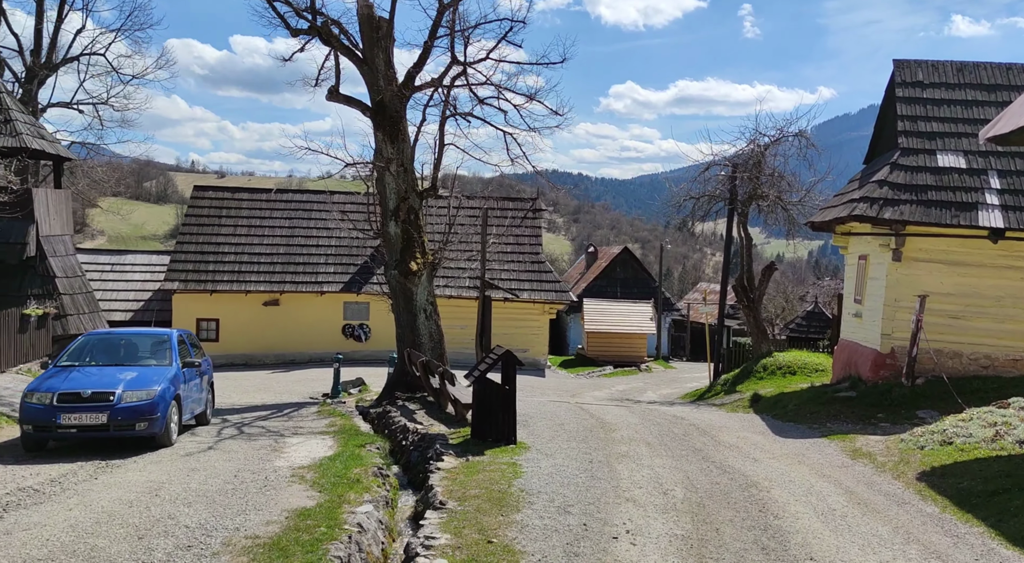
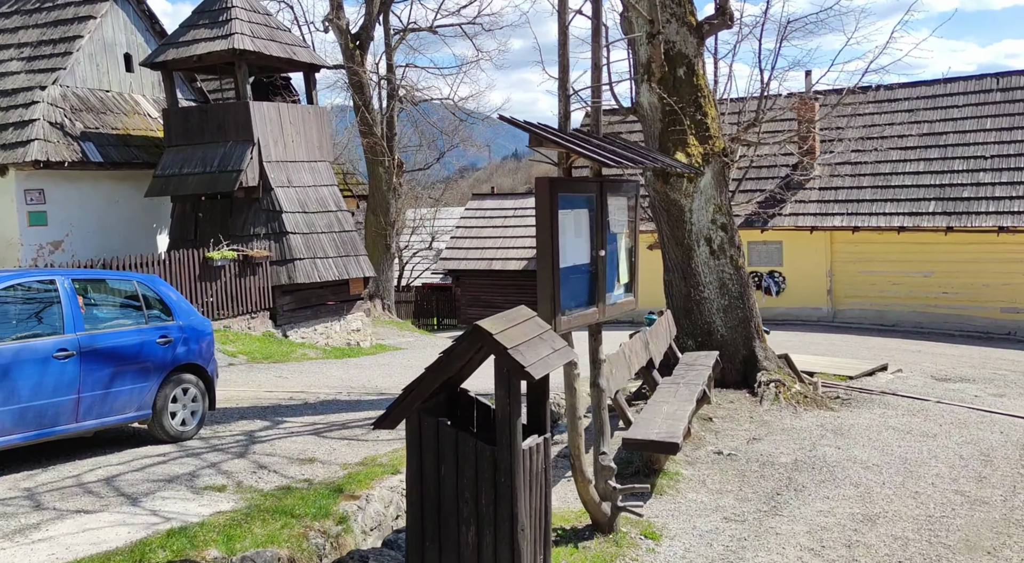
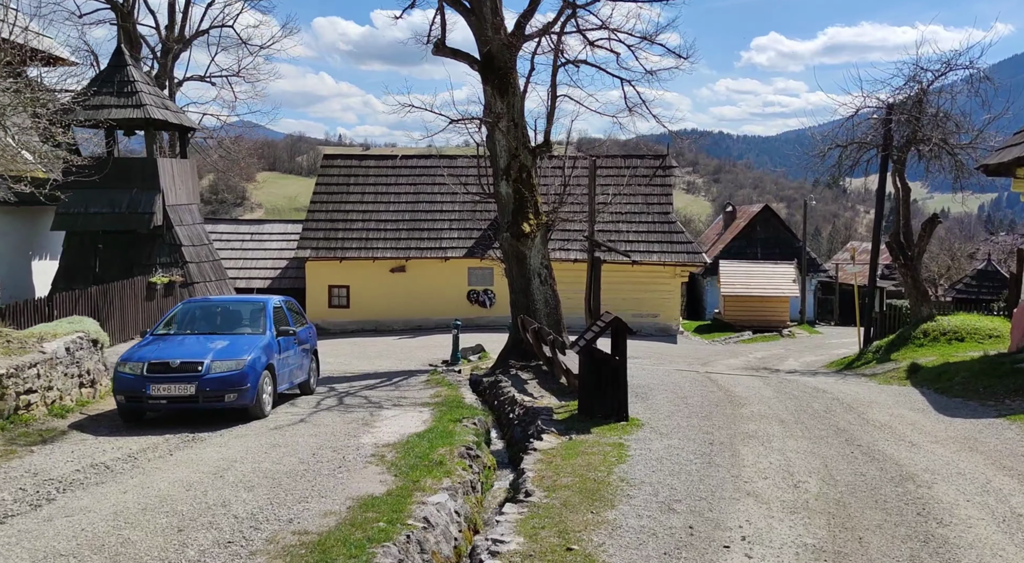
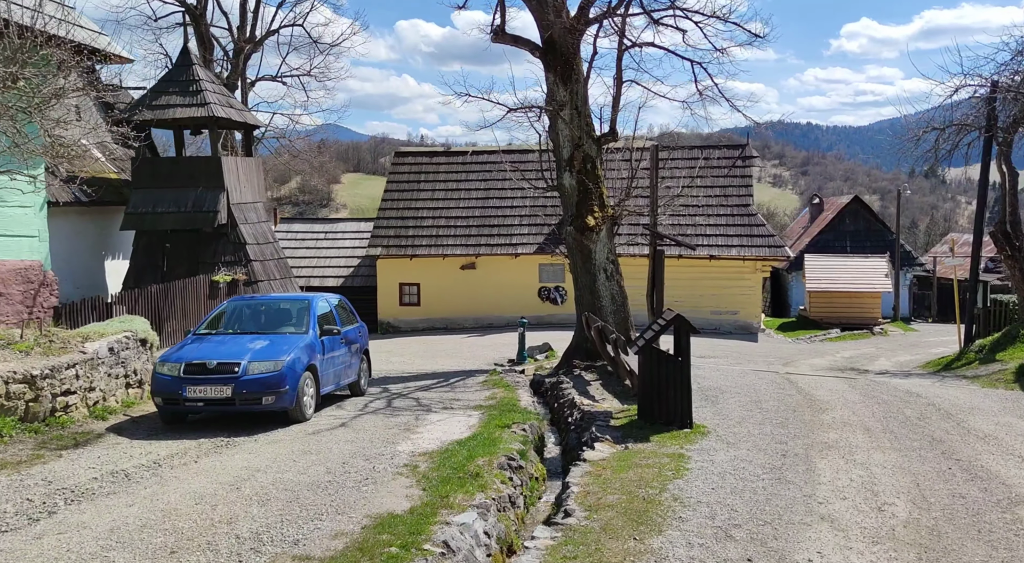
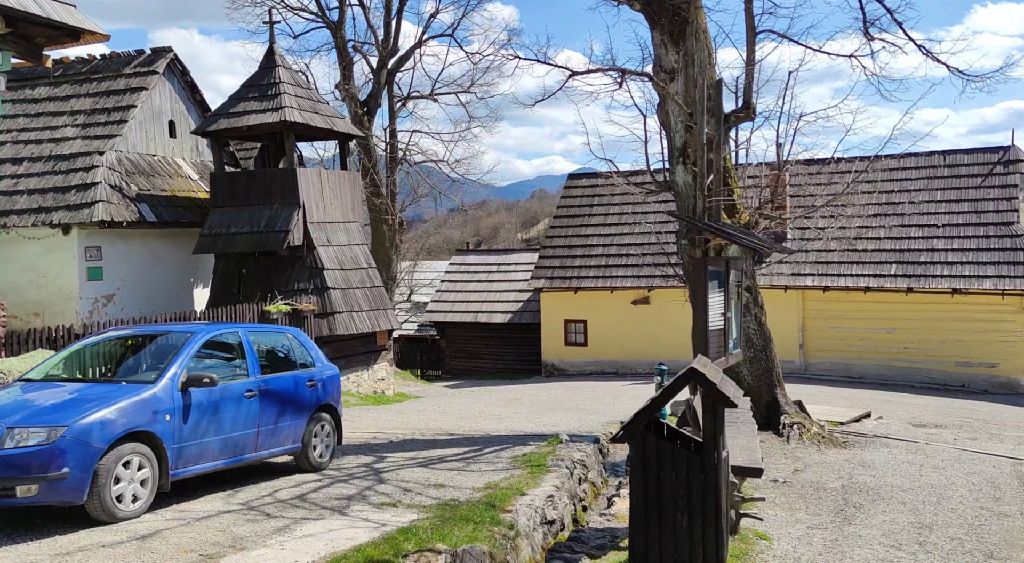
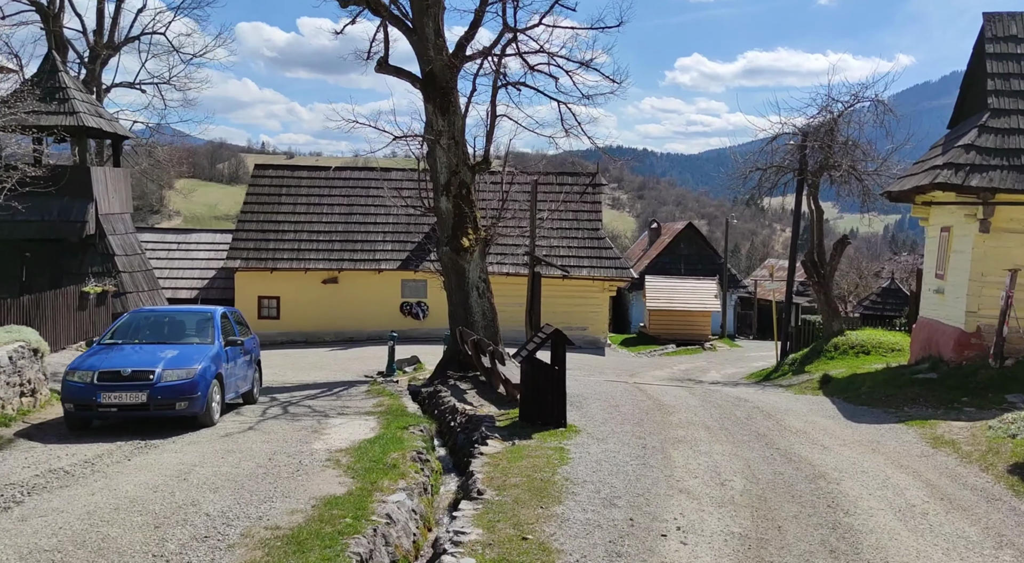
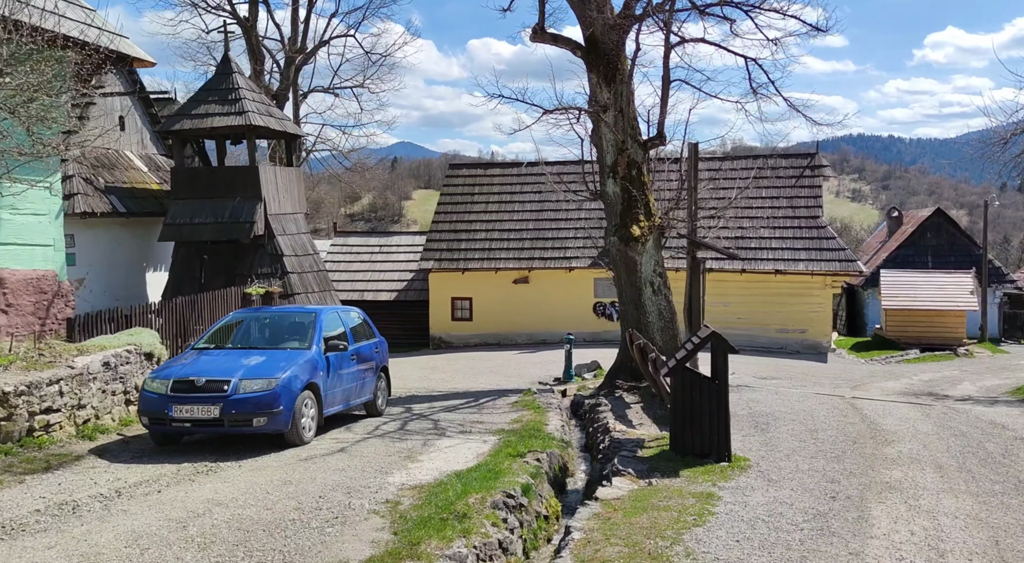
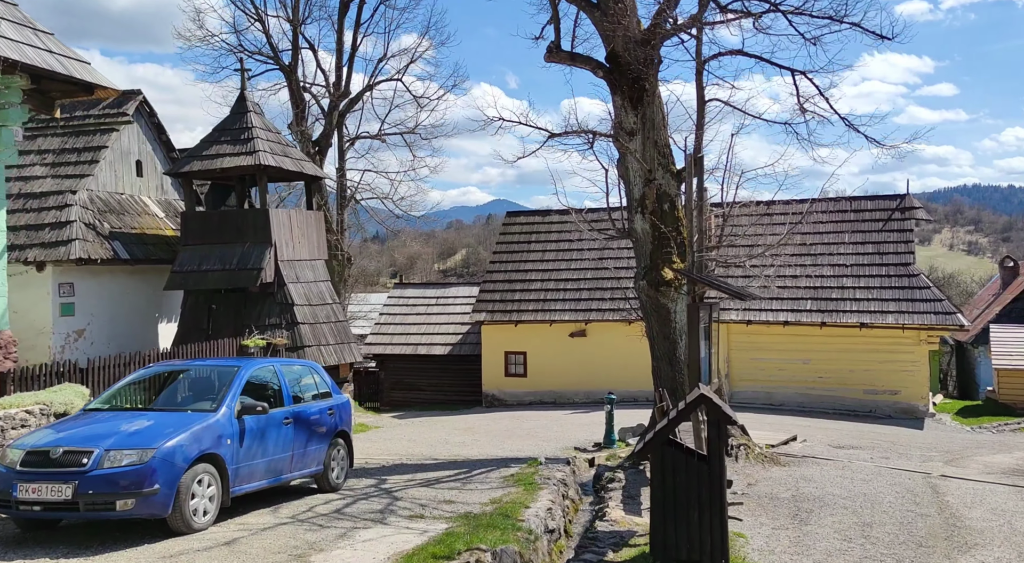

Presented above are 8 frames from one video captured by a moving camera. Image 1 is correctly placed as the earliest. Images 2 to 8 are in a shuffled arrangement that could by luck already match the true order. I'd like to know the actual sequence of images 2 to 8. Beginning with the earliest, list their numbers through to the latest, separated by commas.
6, 3, 4, 7, 8, 5, 2
